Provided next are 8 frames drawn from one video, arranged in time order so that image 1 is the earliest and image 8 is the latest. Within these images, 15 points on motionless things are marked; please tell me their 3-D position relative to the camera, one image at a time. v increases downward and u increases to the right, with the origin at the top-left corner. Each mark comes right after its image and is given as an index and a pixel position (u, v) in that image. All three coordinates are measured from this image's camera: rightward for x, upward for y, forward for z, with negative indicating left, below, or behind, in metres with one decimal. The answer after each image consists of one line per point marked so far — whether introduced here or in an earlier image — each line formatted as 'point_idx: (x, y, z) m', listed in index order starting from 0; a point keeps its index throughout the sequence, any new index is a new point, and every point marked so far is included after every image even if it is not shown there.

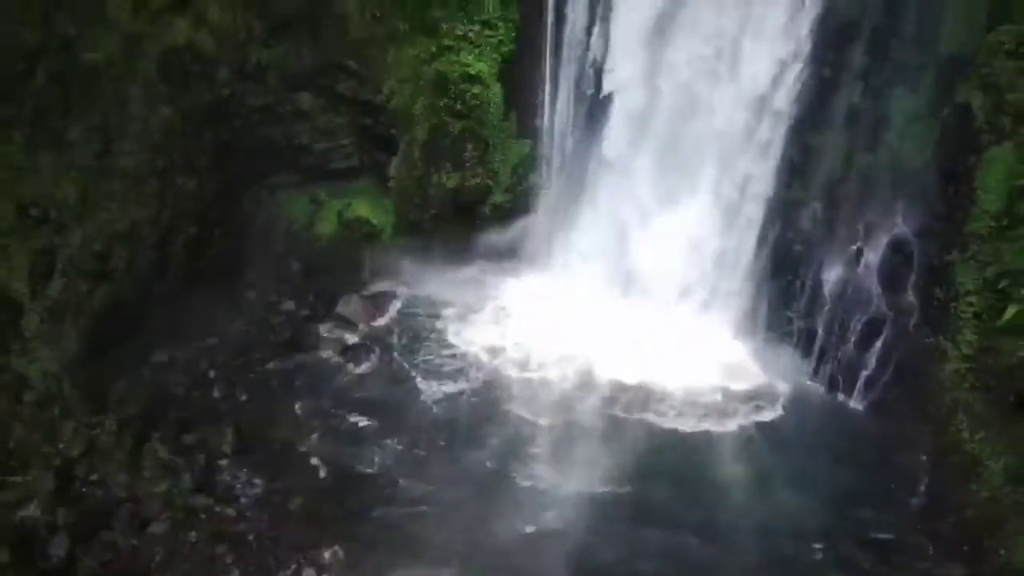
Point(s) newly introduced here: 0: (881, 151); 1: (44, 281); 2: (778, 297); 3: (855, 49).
0: (+1.3, +0.5, +6.0) m
1: (-1.7, 0.0, +5.9) m
2: (+1.1, 0.0, +6.8) m
3: (+1.3, +0.9, +6.2) m
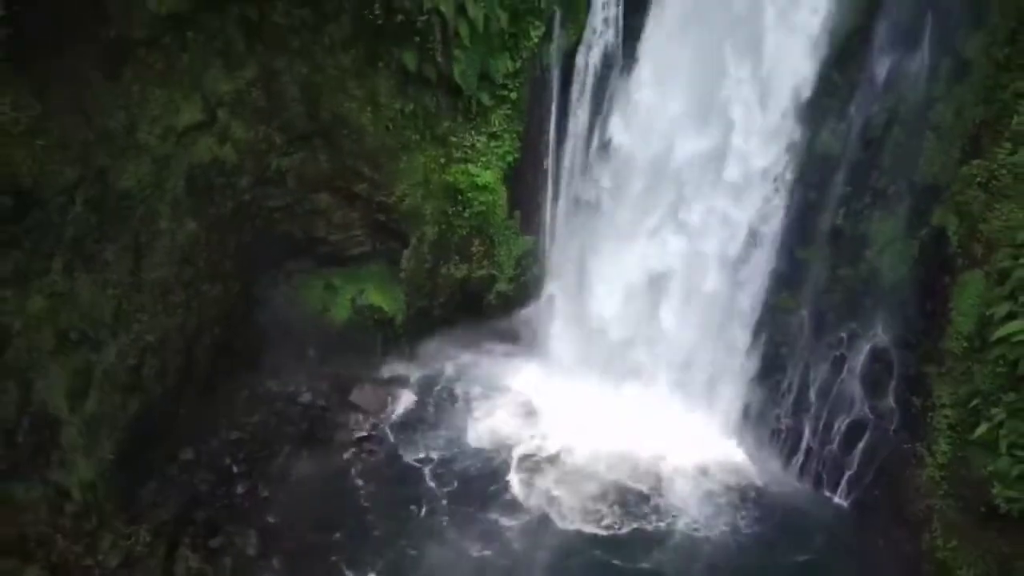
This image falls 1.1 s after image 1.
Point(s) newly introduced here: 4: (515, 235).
0: (+1.4, +0.1, +6.5) m
1: (-1.6, -0.4, +6.3) m
2: (+1.1, -0.5, +7.3) m
3: (+1.3, +0.5, +6.7) m
4: (0.0, +0.3, +8.1) m
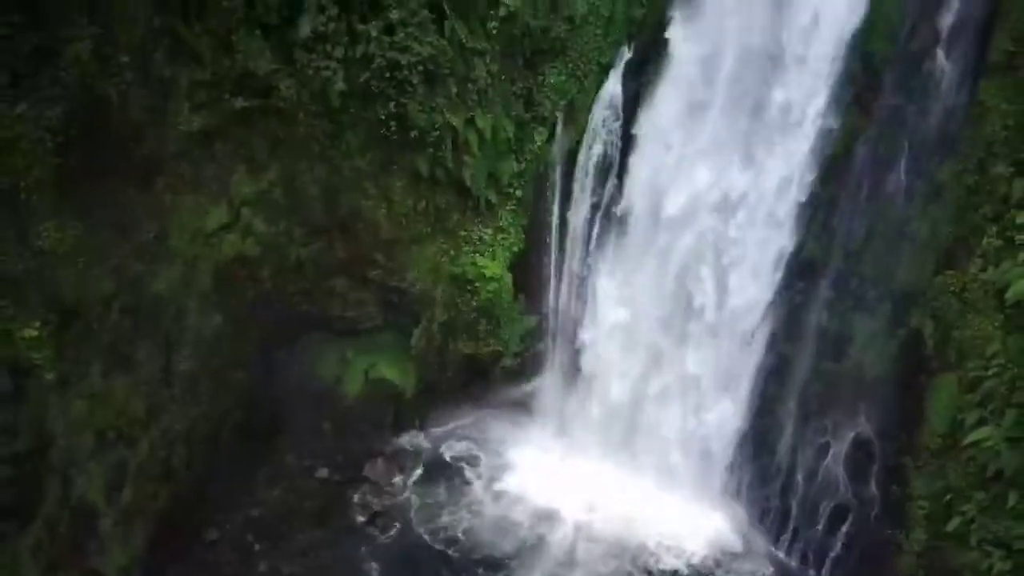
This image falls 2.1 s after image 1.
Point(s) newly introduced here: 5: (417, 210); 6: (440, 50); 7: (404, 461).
0: (+1.4, -0.3, +7.0) m
1: (-1.6, -0.8, +6.8) m
2: (+1.1, -0.9, +7.7) m
3: (+1.3, 0.0, +7.1) m
4: (0.0, -0.1, +8.5) m
5: (-0.4, +0.4, +7.5) m
6: (-0.3, +1.0, +6.5) m
7: (-0.5, -0.9, +8.4) m
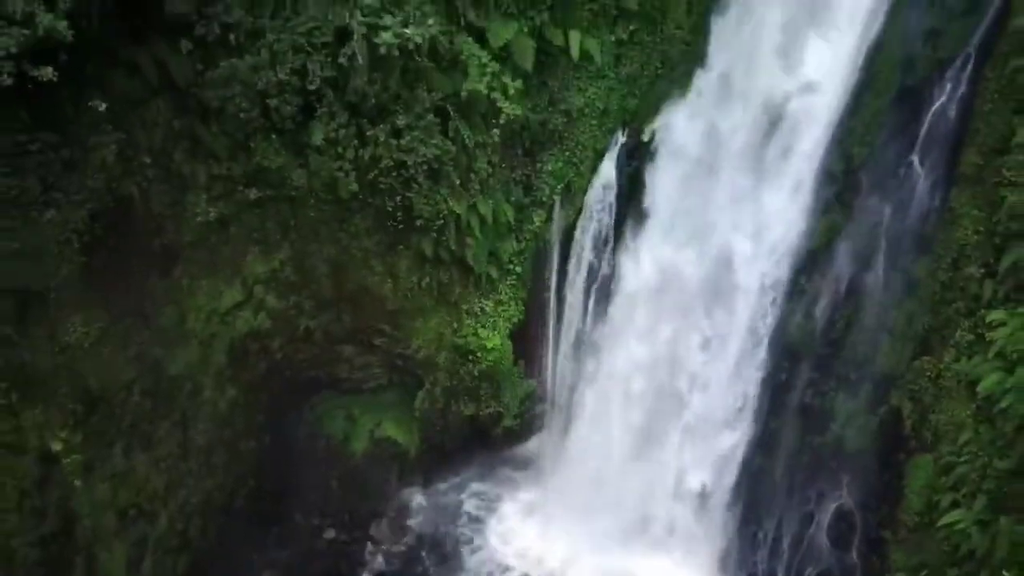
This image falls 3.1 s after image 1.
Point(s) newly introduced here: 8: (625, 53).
0: (+1.4, -0.7, +7.4) m
1: (-1.6, -1.2, +7.1) m
2: (+1.1, -1.2, +8.1) m
3: (+1.3, -0.3, +7.5) m
4: (0.0, -0.5, +8.9) m
5: (-0.4, +0.1, +7.9) m
6: (-0.3, +0.6, +6.9) m
7: (-0.5, -1.2, +8.8) m
8: (+0.5, +1.1, +7.4) m
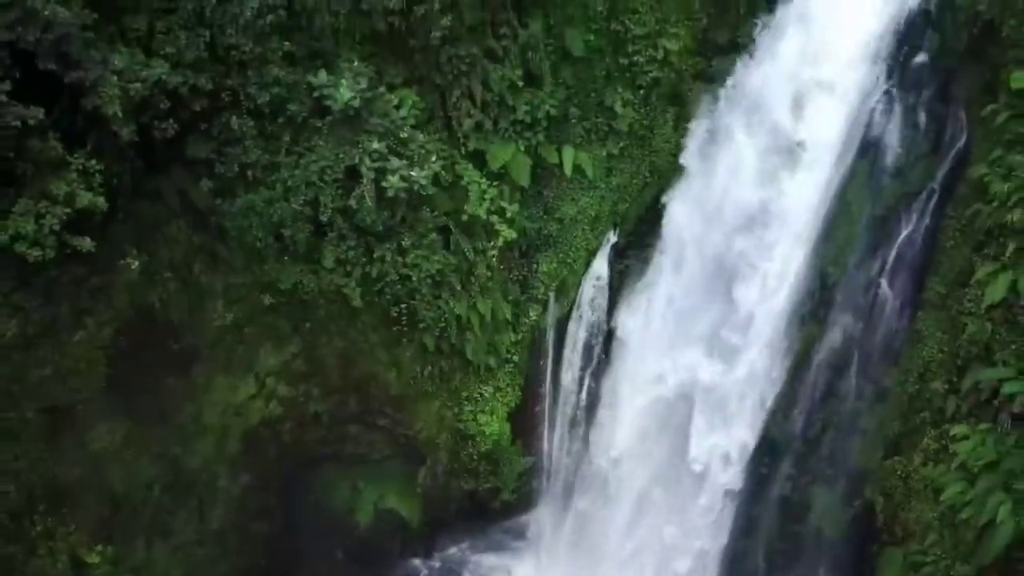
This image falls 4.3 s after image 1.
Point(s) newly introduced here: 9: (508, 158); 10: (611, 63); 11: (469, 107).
0: (+1.4, -1.1, +7.9) m
1: (-1.6, -1.6, +7.6) m
2: (+1.1, -1.7, +8.6) m
3: (+1.3, -0.8, +8.0) m
4: (0.0, -1.0, +9.4) m
5: (-0.4, -0.4, +8.4) m
6: (-0.3, +0.2, +7.4) m
7: (-0.6, -1.7, +9.3) m
8: (+0.5, +0.6, +7.9) m
9: (0.0, +0.6, +7.4) m
10: (+0.4, +1.0, +7.6) m
11: (-0.2, +0.8, +7.2) m
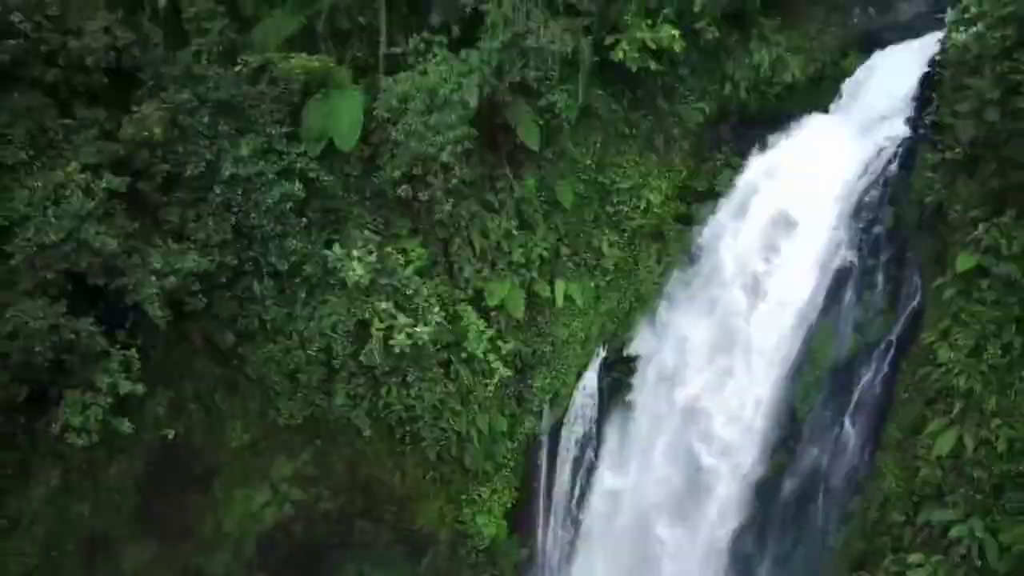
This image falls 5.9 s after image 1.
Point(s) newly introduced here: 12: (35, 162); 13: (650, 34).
0: (+1.4, -1.8, +8.5) m
1: (-1.6, -2.3, +8.3) m
2: (+1.1, -2.3, +9.3) m
3: (+1.3, -1.4, +8.7) m
4: (0.0, -1.6, +10.1) m
5: (-0.5, -1.0, +9.0) m
6: (-0.3, -0.5, +8.1) m
7: (-0.6, -2.3, +9.9) m
8: (+0.5, 0.0, +8.6) m
9: (0.0, 0.0, +8.1) m
10: (+0.4, +0.4, +8.2) m
11: (-0.2, +0.2, +7.8) m
12: (-1.7, +0.4, +5.9) m
13: (+0.6, +1.1, +7.5) m
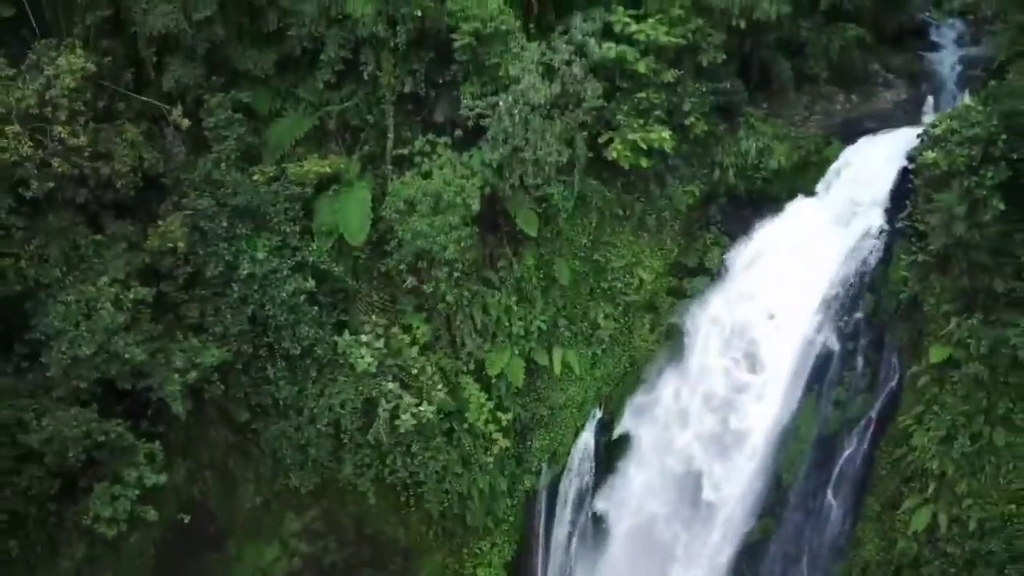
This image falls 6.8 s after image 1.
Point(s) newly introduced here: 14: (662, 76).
0: (+1.4, -2.2, +8.9) m
1: (-1.6, -2.6, +8.7) m
2: (+1.1, -2.7, +9.7) m
3: (+1.3, -1.8, +9.1) m
4: (0.0, -2.0, +10.5) m
5: (-0.5, -1.4, +9.4) m
6: (-0.3, -0.8, +8.5) m
7: (-0.6, -2.7, +10.3) m
8: (+0.5, -0.4, +9.0) m
9: (0.0, -0.4, +8.5) m
10: (+0.4, 0.0, +8.6) m
11: (-0.2, -0.2, +8.3) m
12: (-1.7, 0.0, +6.3) m
13: (+0.6, +0.7, +7.9) m
14: (+0.7, +1.0, +7.7) m
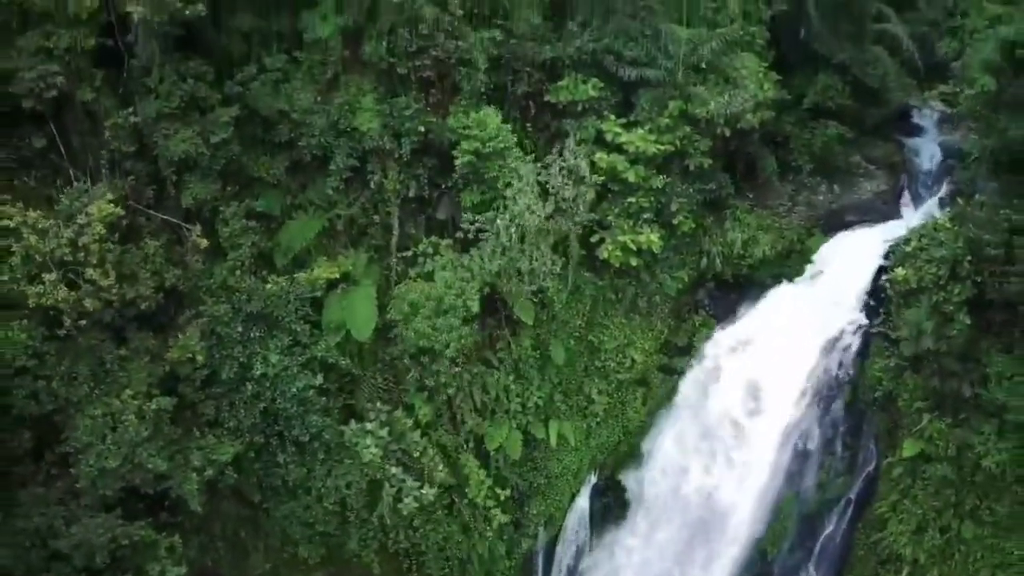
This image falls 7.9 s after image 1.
0: (+1.3, -2.6, +9.3) m
1: (-1.6, -3.1, +9.1) m
2: (+1.1, -3.1, +10.1) m
3: (+1.3, -2.2, +9.5) m
4: (0.0, -2.4, +10.9) m
5: (-0.5, -1.8, +9.9) m
6: (-0.3, -1.3, +8.9) m
7: (-0.6, -3.1, +10.8) m
8: (+0.5, -0.8, +9.4) m
9: (-0.1, -0.8, +8.9) m
10: (+0.4, -0.4, +9.0) m
11: (-0.2, -0.6, +8.7) m
12: (-1.7, -0.4, +6.7) m
13: (+0.6, +0.3, +8.3) m
14: (+0.7, +0.5, +8.1) m
